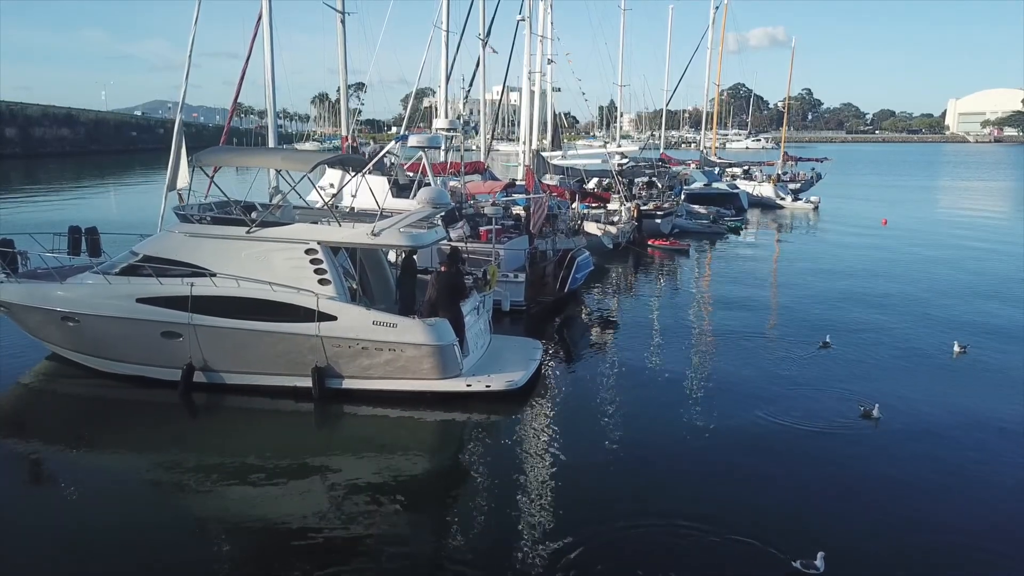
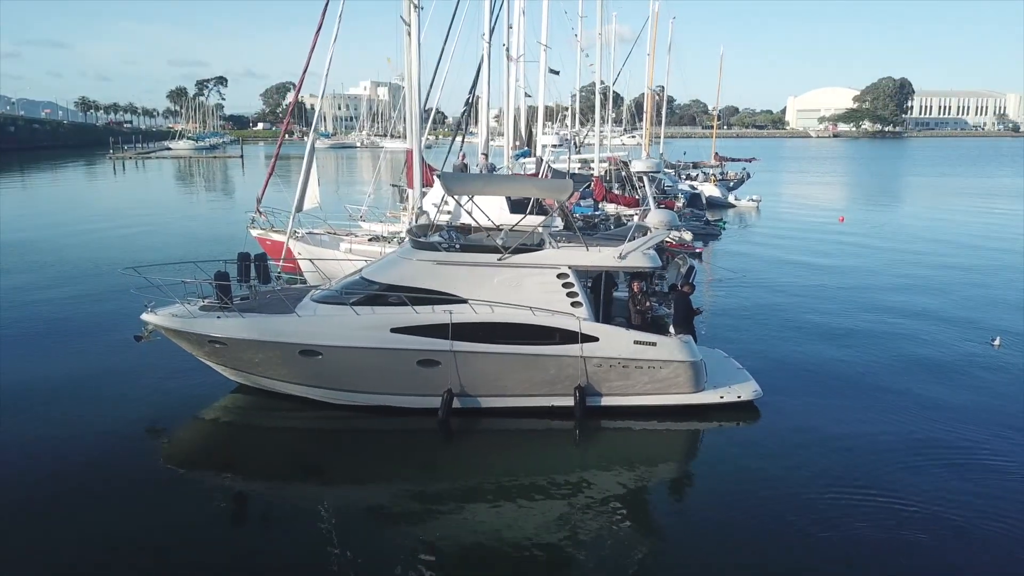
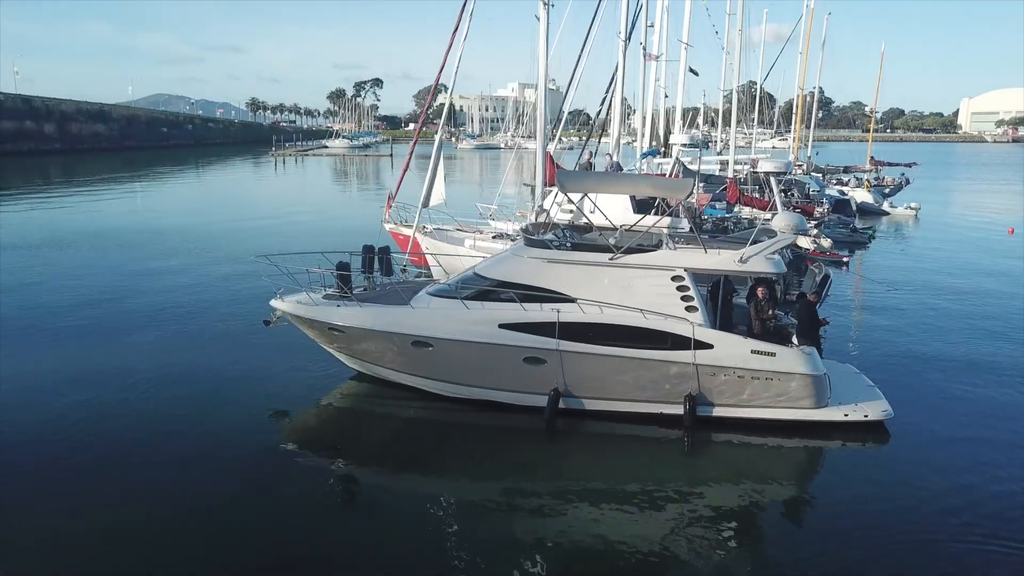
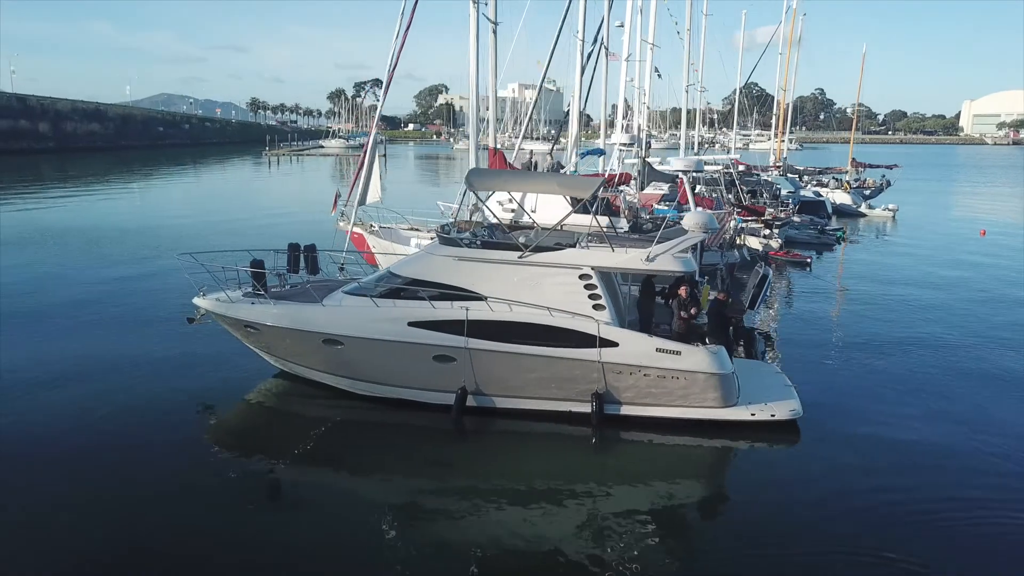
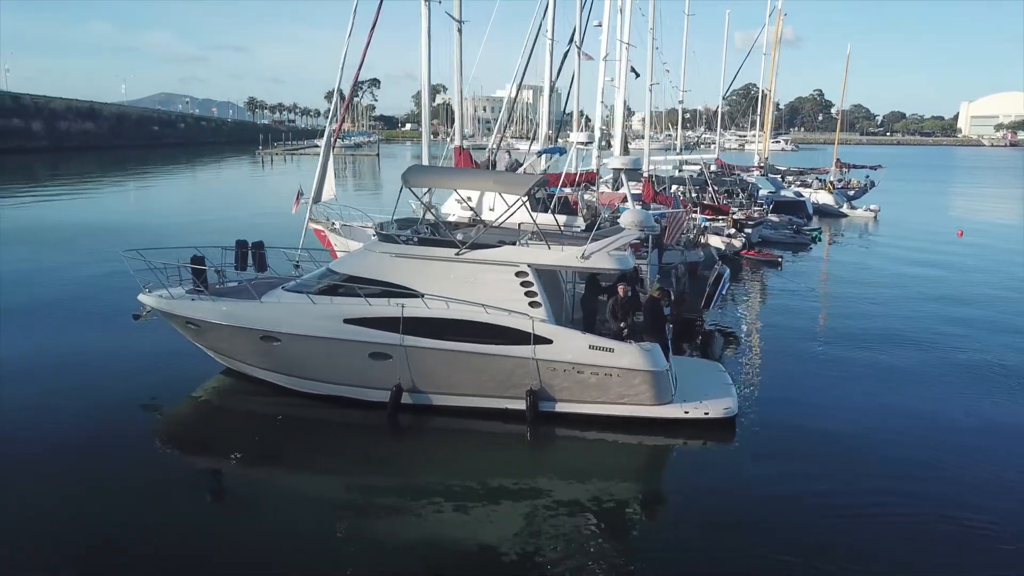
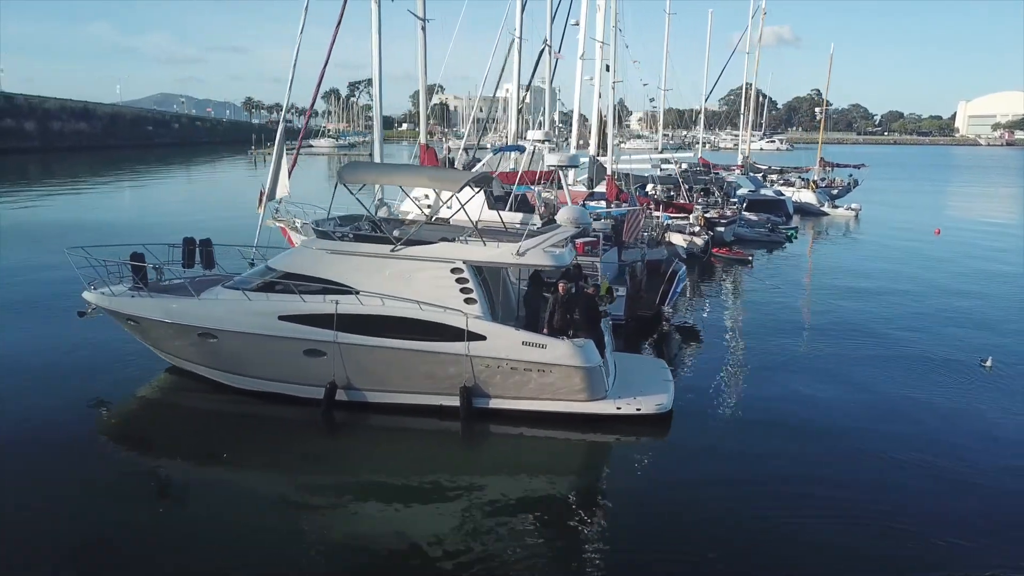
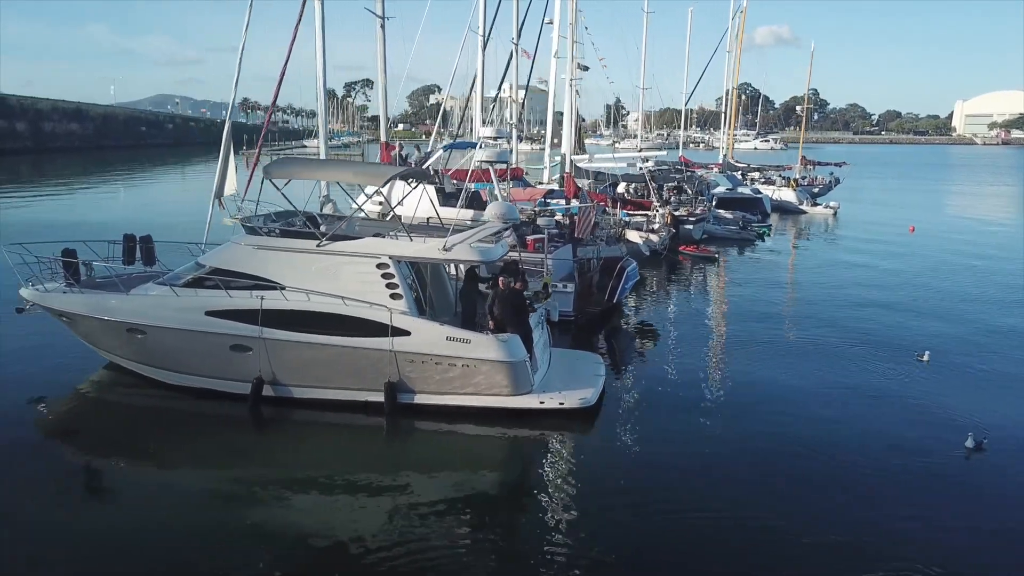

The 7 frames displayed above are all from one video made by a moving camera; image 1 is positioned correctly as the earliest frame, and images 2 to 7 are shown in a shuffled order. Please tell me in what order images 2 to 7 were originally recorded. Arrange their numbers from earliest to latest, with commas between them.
7, 6, 5, 4, 3, 2
